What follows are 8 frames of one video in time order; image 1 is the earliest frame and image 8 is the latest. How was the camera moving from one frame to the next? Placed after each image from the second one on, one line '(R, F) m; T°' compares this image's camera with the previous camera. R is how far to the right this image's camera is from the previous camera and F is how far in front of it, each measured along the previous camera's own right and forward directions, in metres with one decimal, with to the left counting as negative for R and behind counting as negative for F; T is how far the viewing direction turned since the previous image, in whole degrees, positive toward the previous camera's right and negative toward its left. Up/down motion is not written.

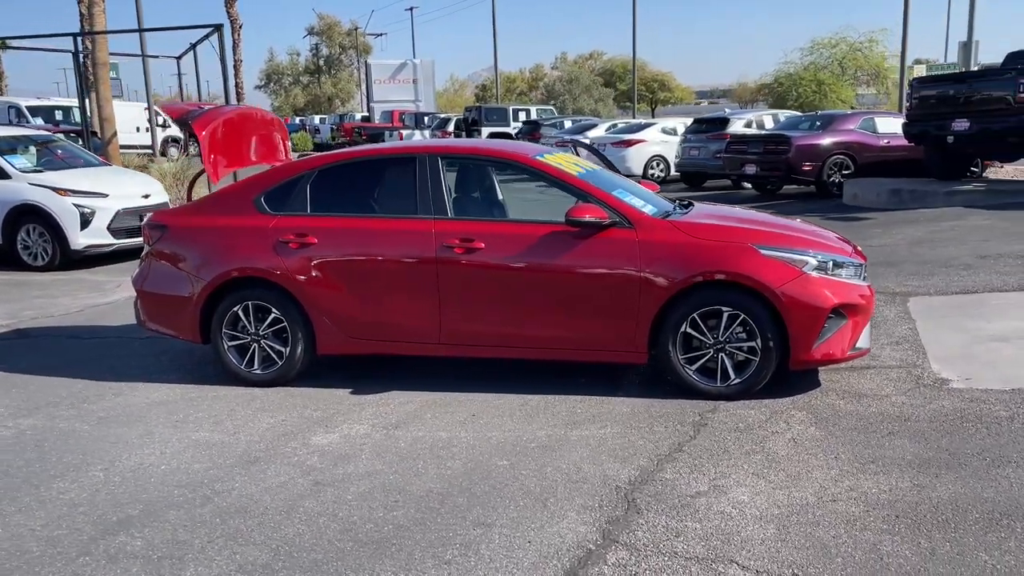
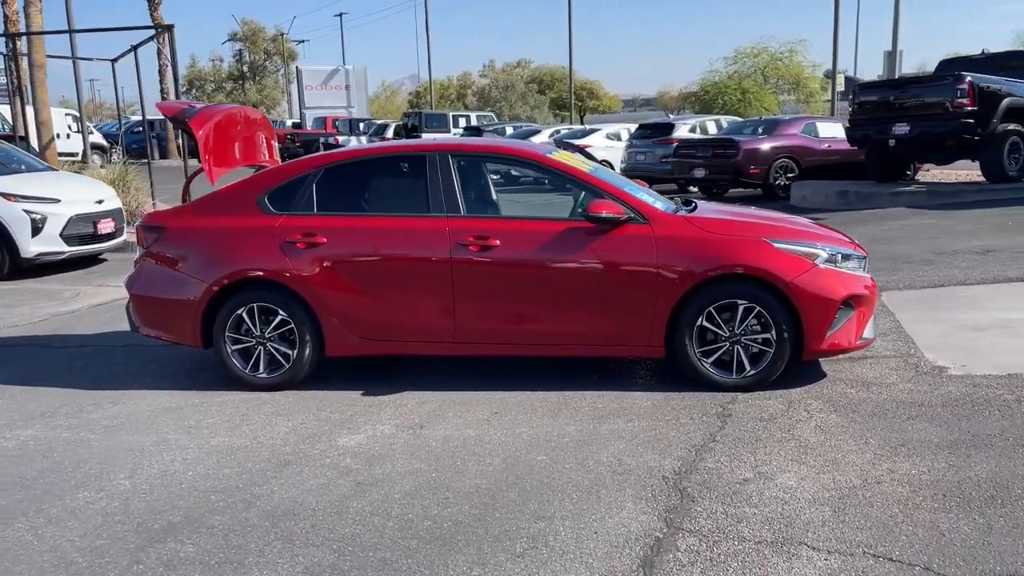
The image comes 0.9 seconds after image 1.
(-0.6, 0.0) m; +5°
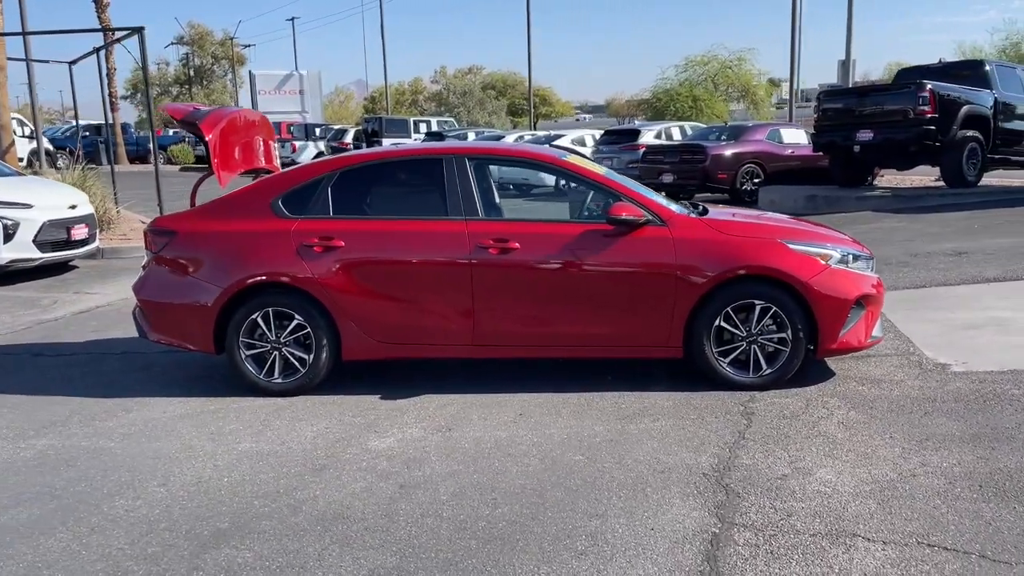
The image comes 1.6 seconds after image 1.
(-0.4, 0.0) m; +3°
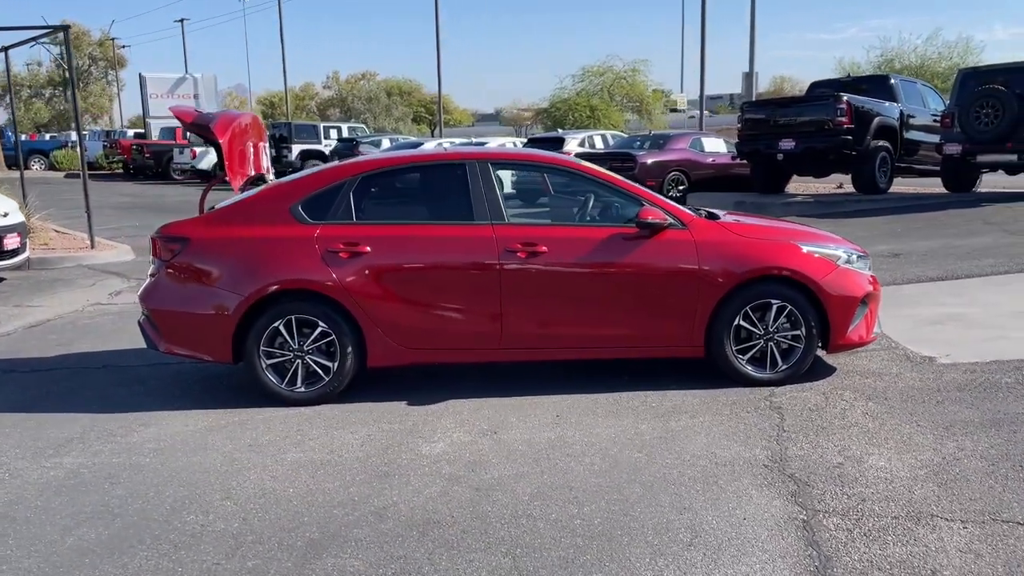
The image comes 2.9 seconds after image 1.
(-0.9, 0.0) m; +7°
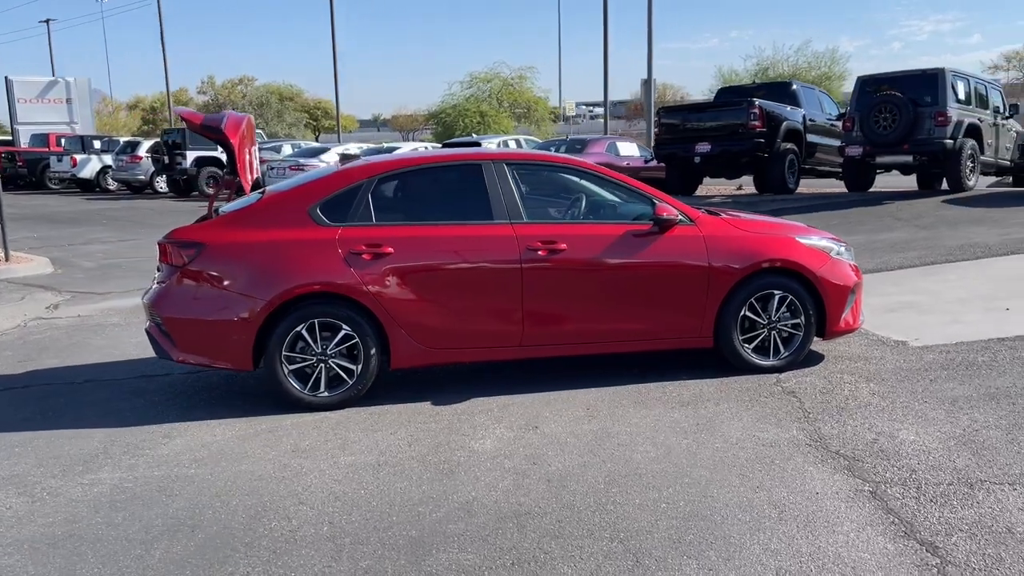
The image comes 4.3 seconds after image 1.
(-0.9, 0.0) m; +8°
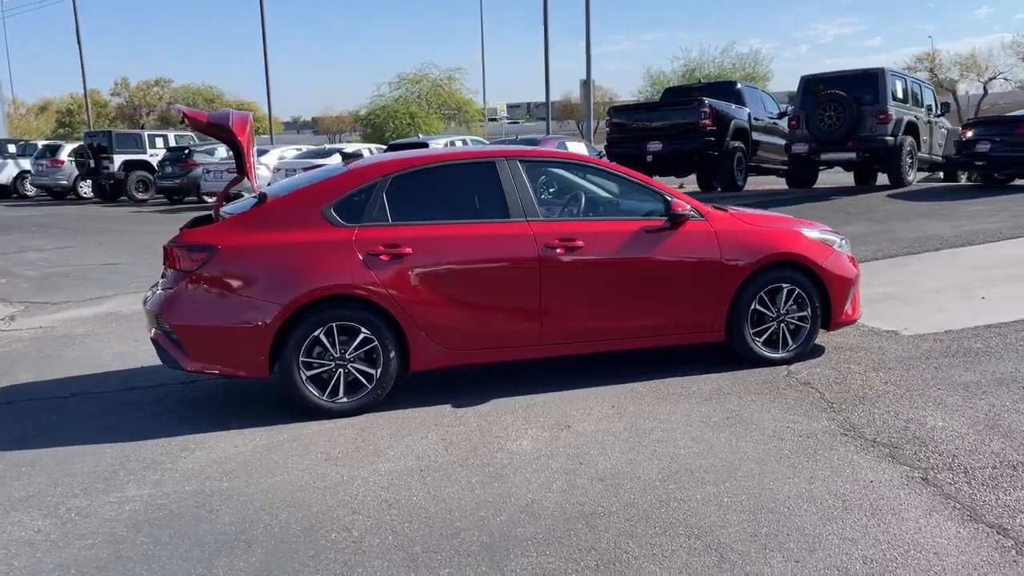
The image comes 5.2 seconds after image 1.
(-0.6, +0.1) m; +5°
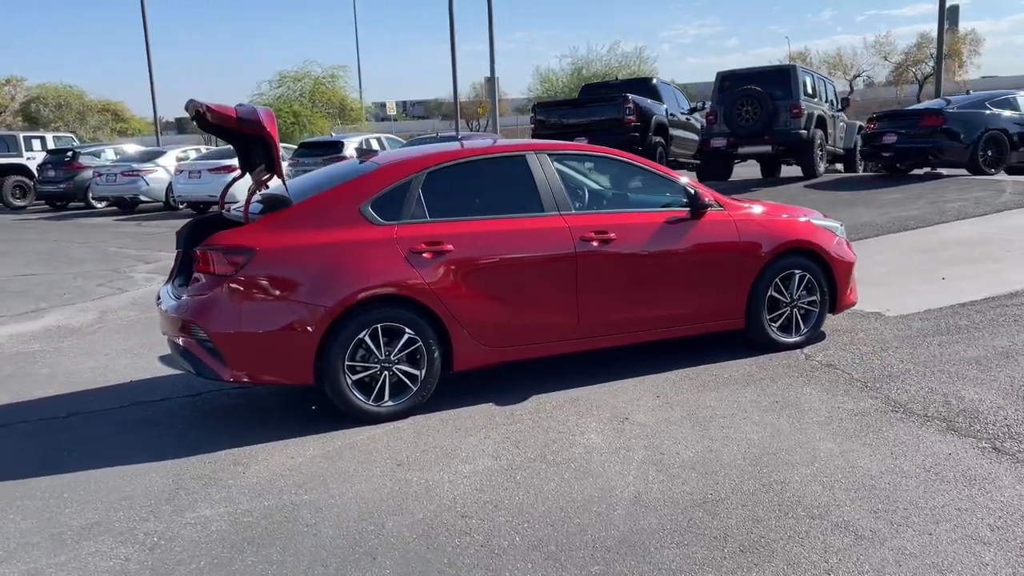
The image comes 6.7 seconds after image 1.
(-1.0, +0.1) m; +8°
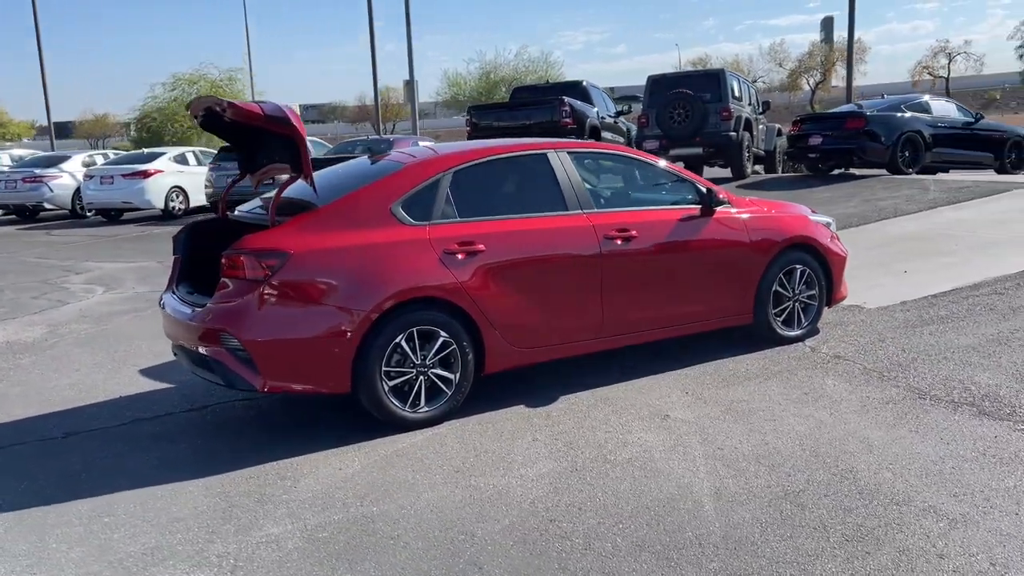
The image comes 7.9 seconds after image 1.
(-0.8, +0.1) m; +7°
